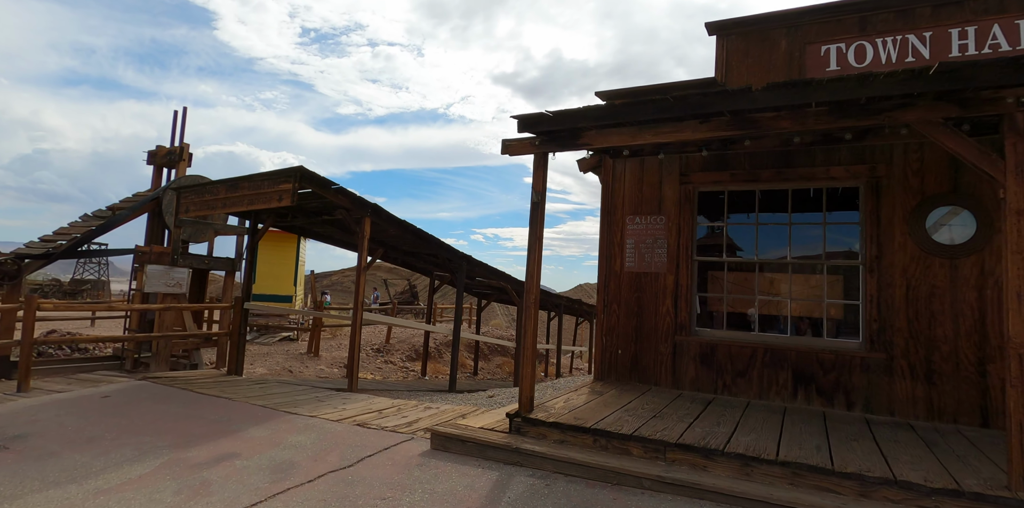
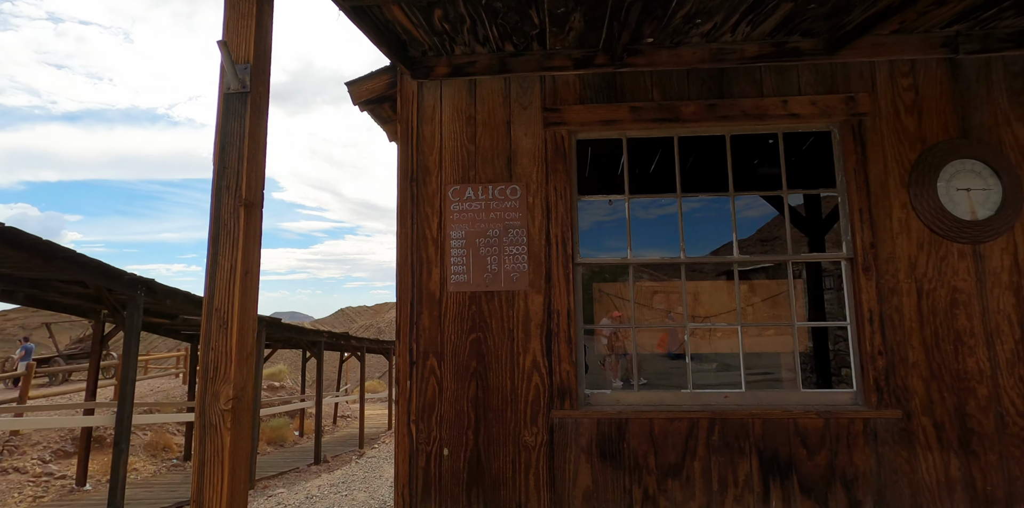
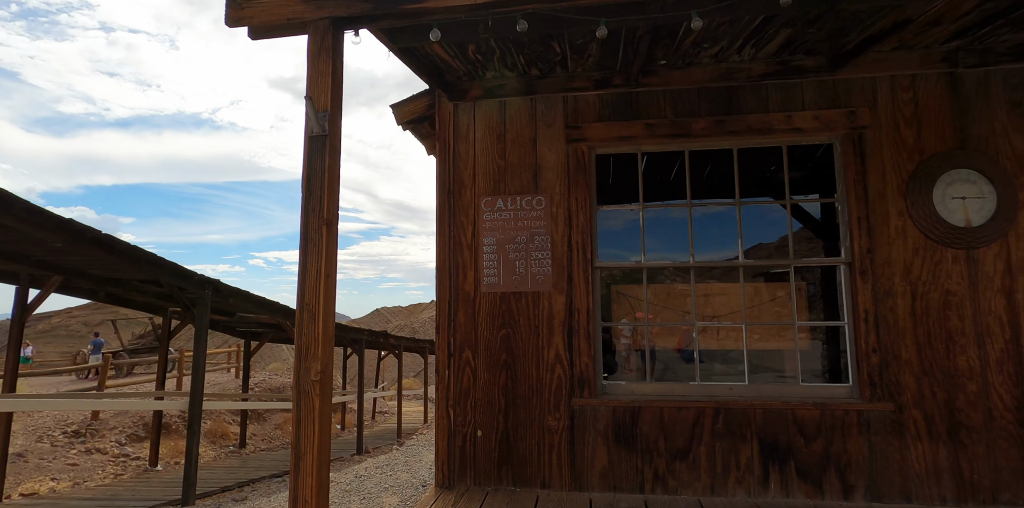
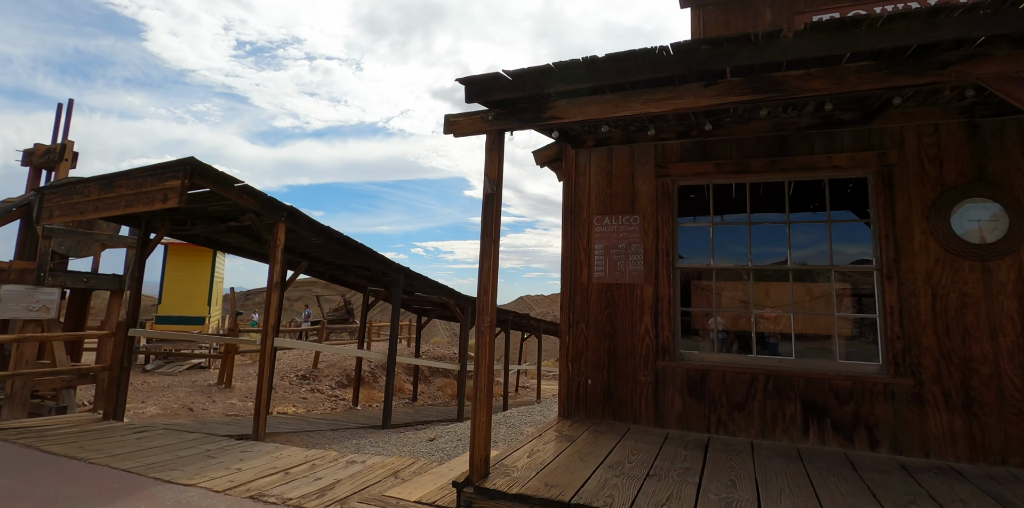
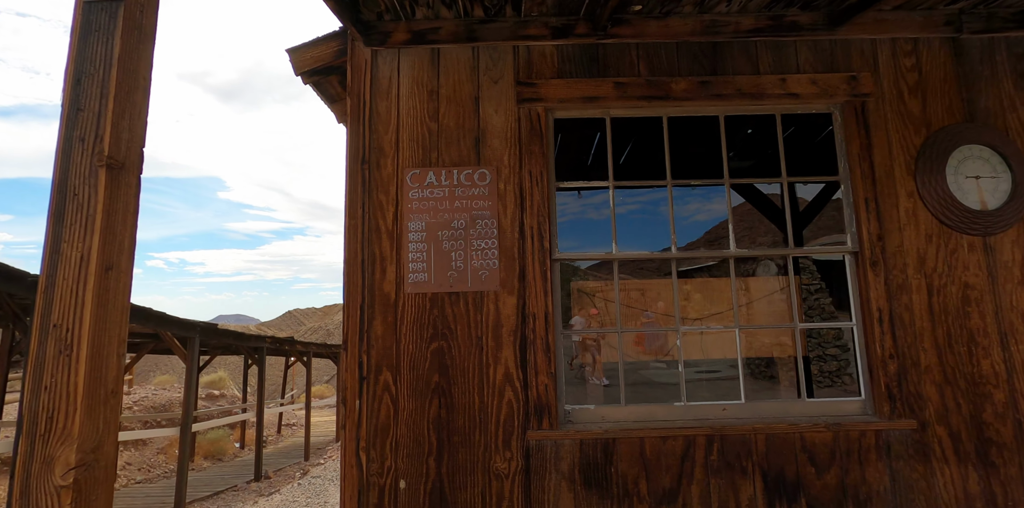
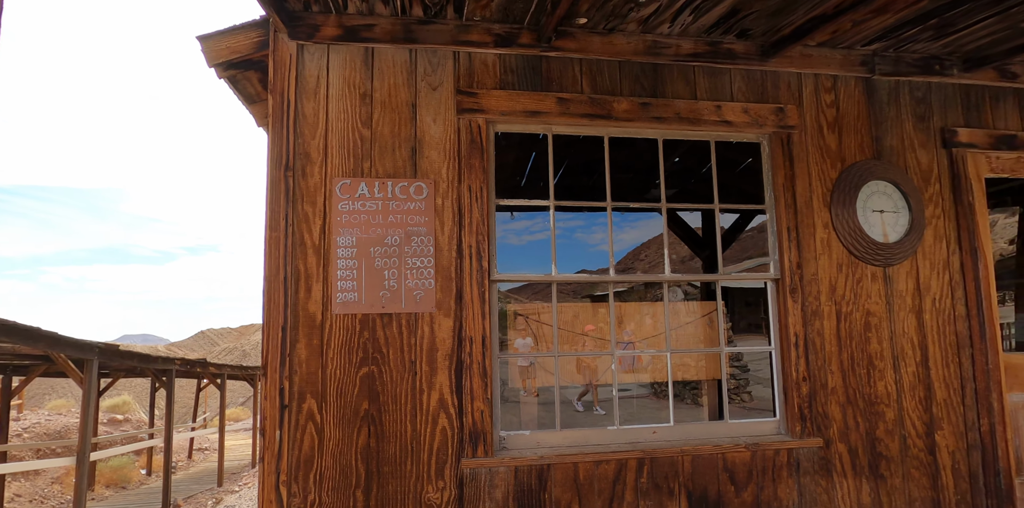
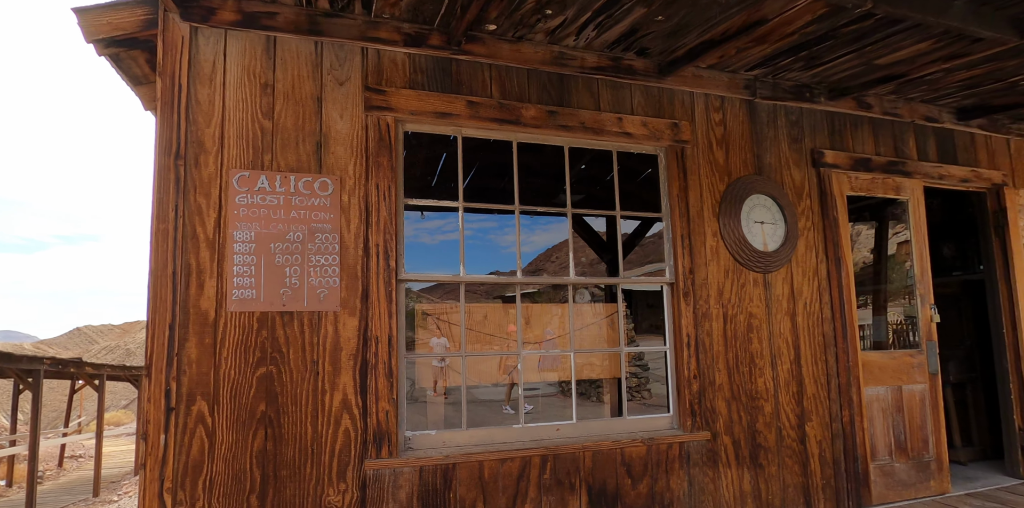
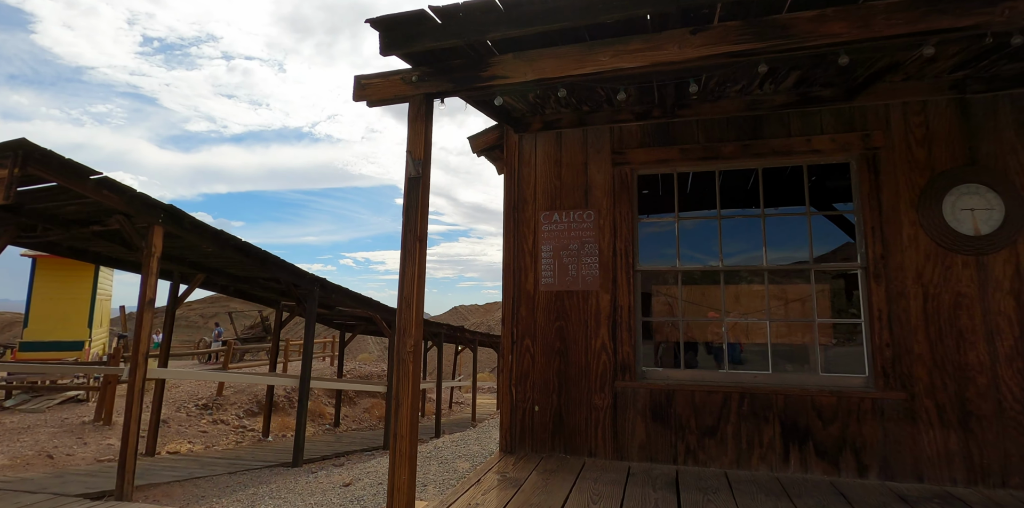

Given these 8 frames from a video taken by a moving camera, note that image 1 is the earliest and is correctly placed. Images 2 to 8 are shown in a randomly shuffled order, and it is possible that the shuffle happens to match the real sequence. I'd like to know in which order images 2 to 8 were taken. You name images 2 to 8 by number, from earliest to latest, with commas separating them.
4, 8, 3, 2, 5, 6, 7
